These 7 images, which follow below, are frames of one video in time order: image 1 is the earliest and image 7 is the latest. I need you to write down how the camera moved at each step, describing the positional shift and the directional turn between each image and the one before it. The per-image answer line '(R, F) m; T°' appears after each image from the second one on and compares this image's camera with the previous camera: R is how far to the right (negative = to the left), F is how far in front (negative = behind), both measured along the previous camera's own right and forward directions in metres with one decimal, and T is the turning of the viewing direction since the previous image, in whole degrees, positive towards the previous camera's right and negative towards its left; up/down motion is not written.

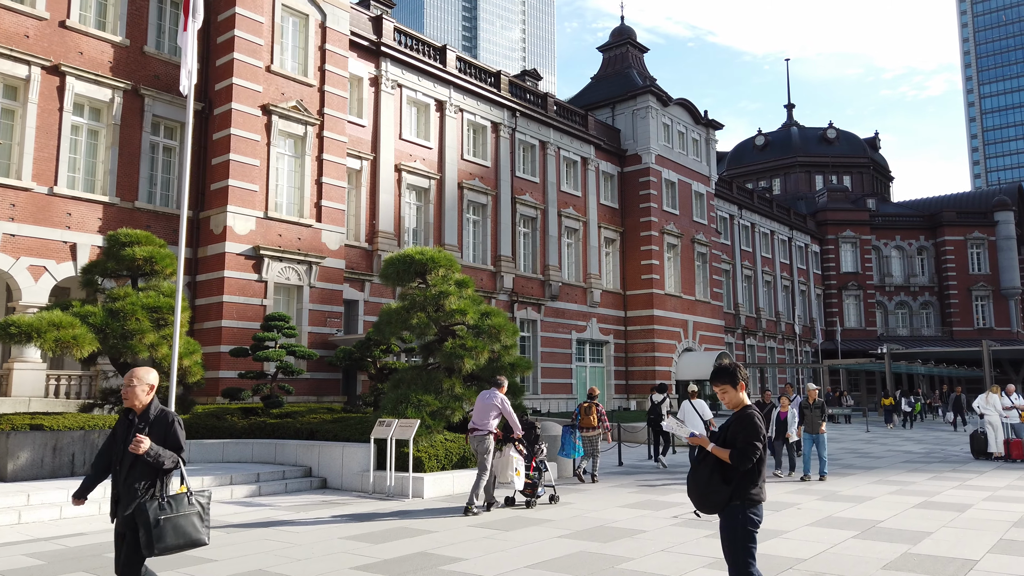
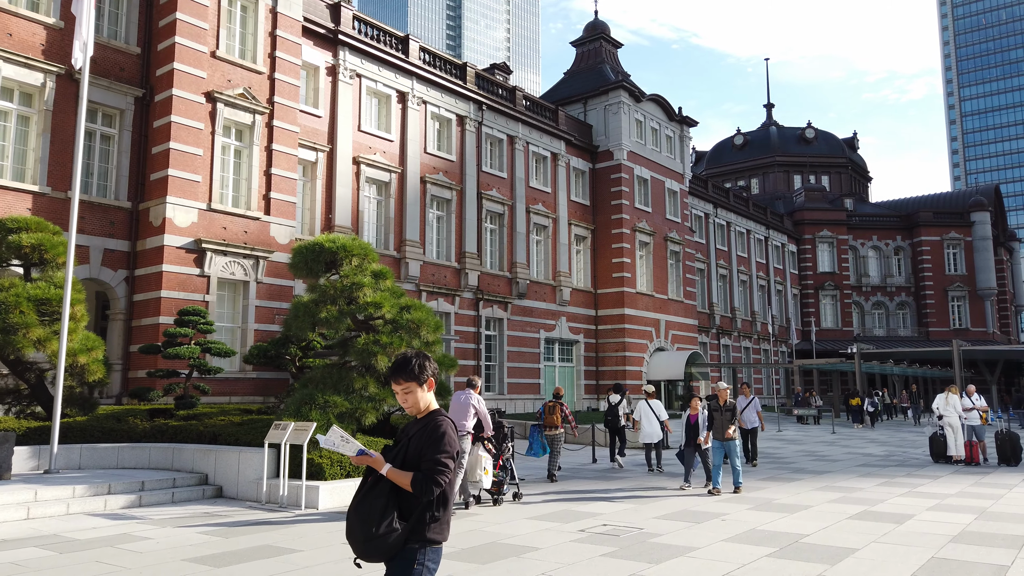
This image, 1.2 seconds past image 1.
(+0.8, +0.7) m; +1°
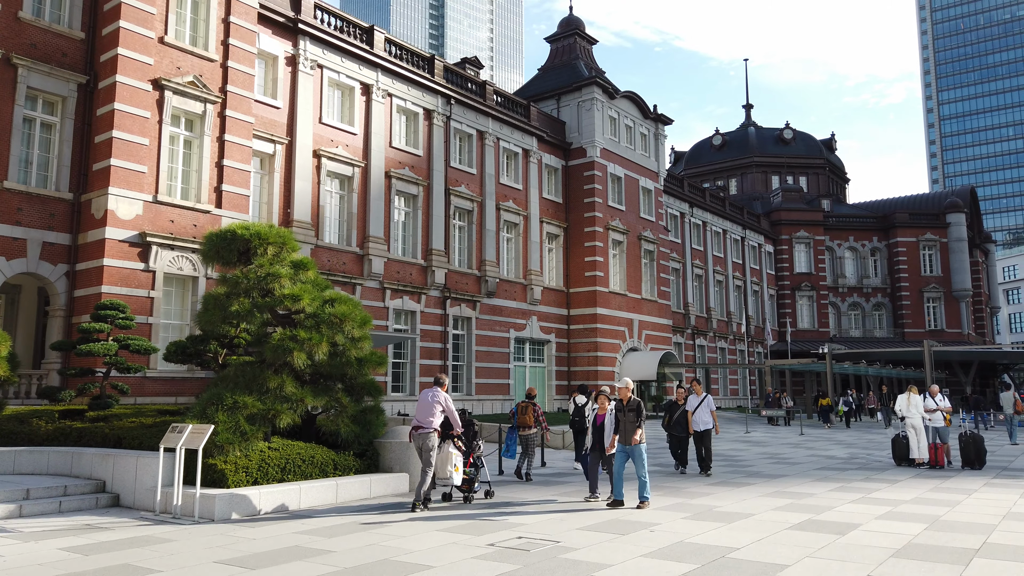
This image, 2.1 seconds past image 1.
(+0.6, +0.6) m; +1°
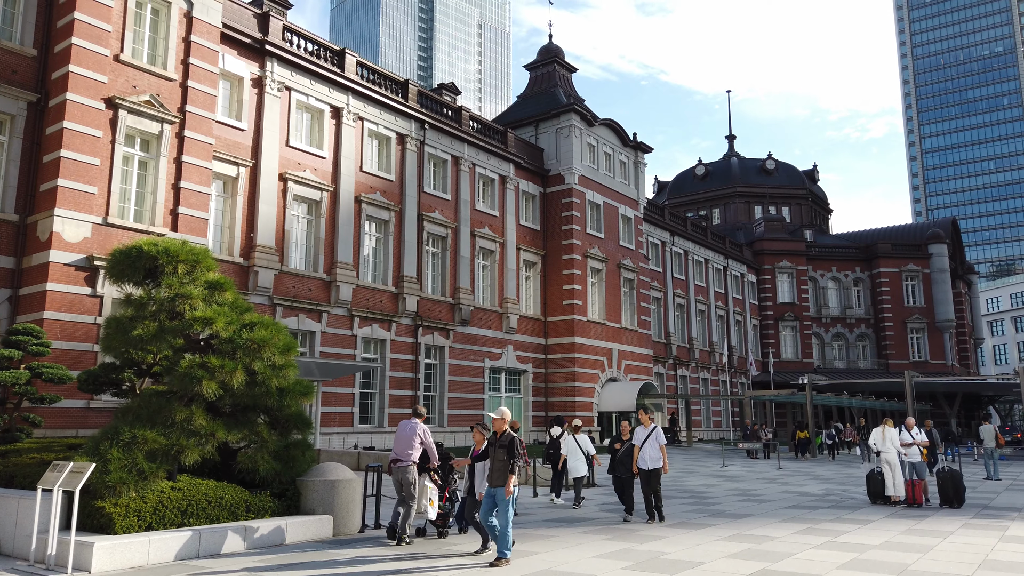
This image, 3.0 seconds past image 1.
(+0.6, +0.7) m; +1°
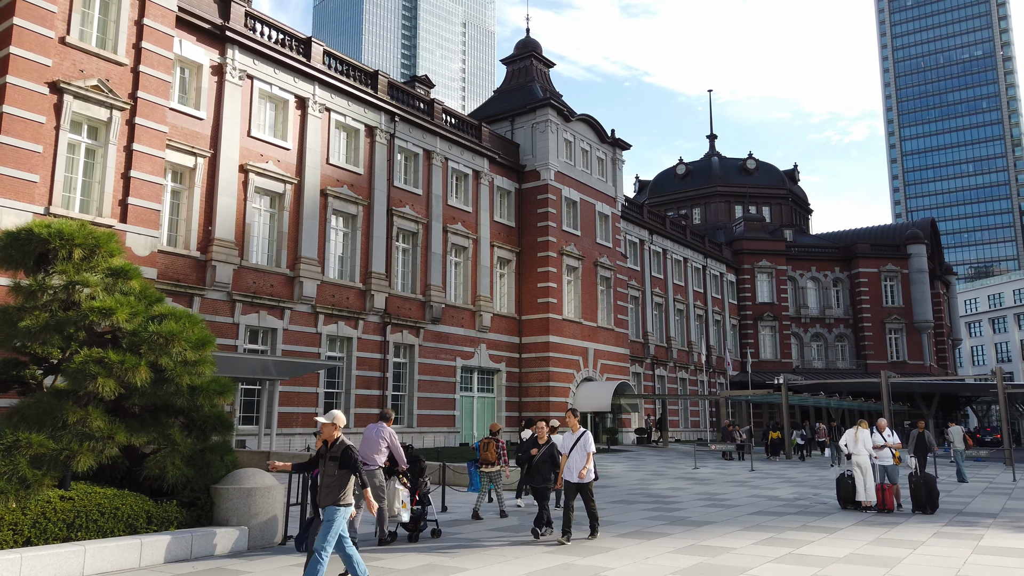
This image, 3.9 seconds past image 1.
(+0.5, +0.7) m; +1°
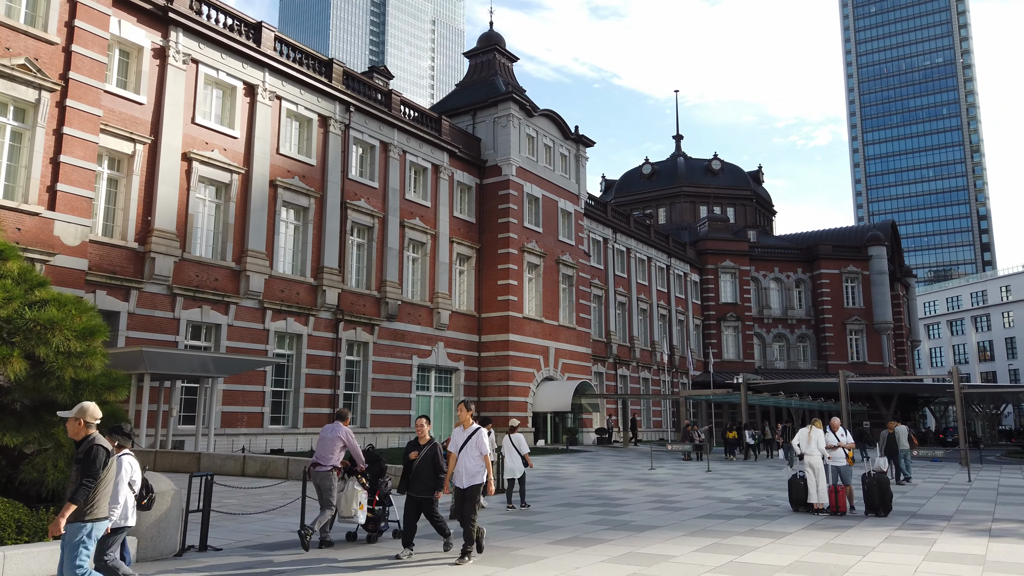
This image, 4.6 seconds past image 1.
(+0.4, +0.6) m; +2°
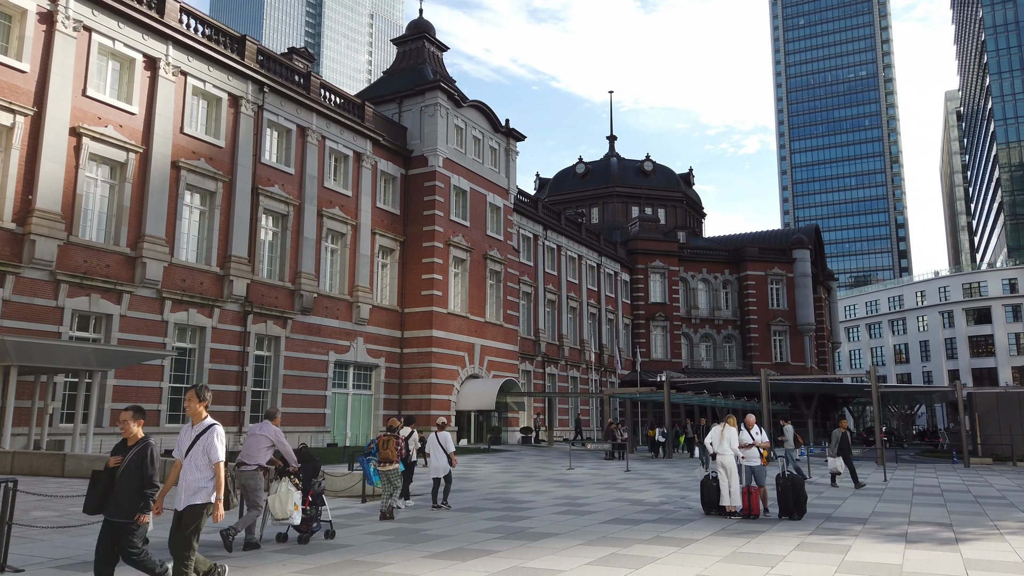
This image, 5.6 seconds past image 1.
(+0.5, +0.9) m; +5°
